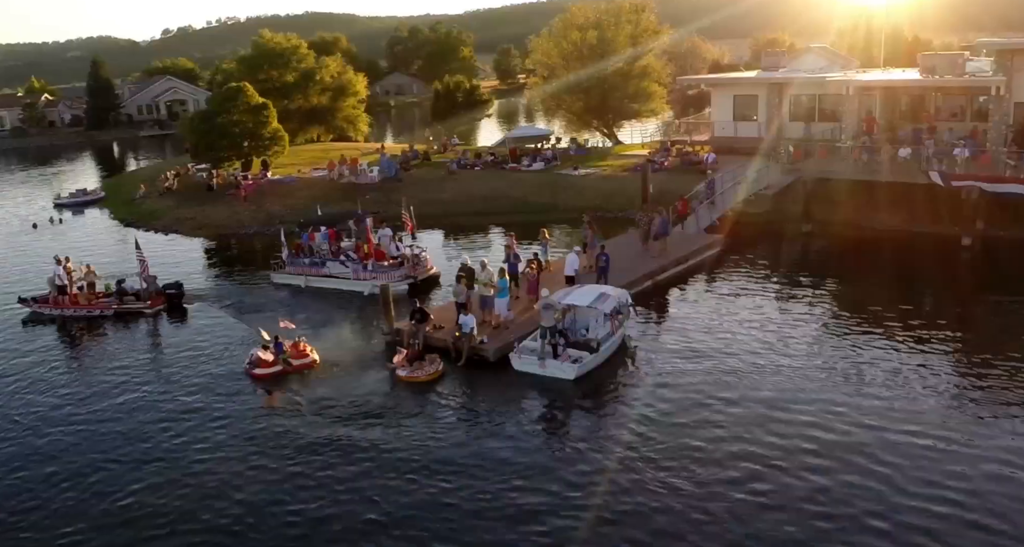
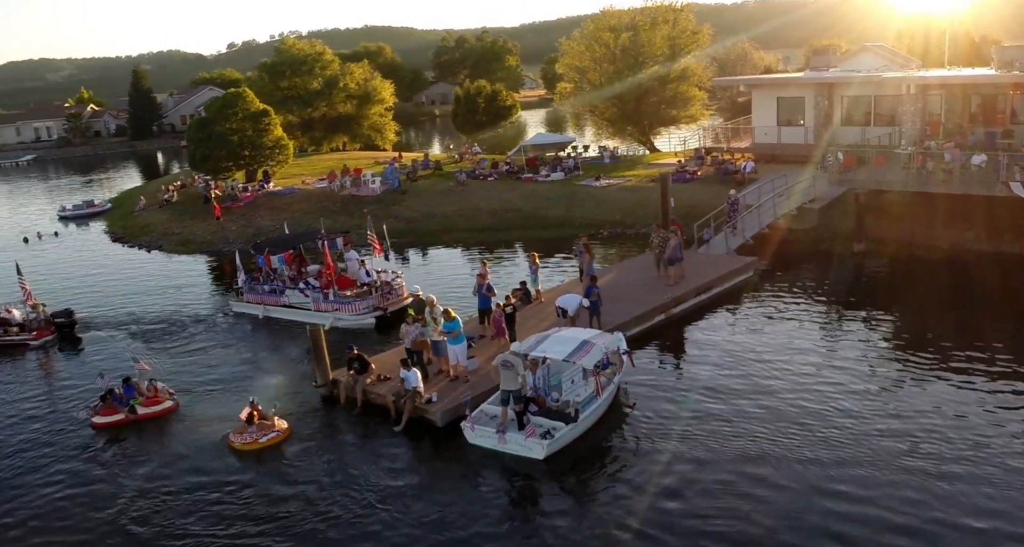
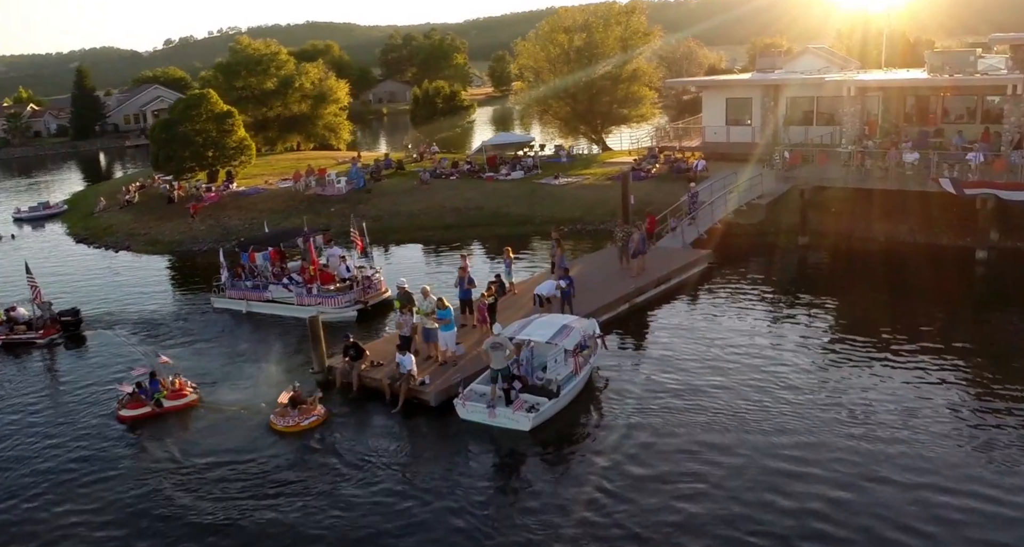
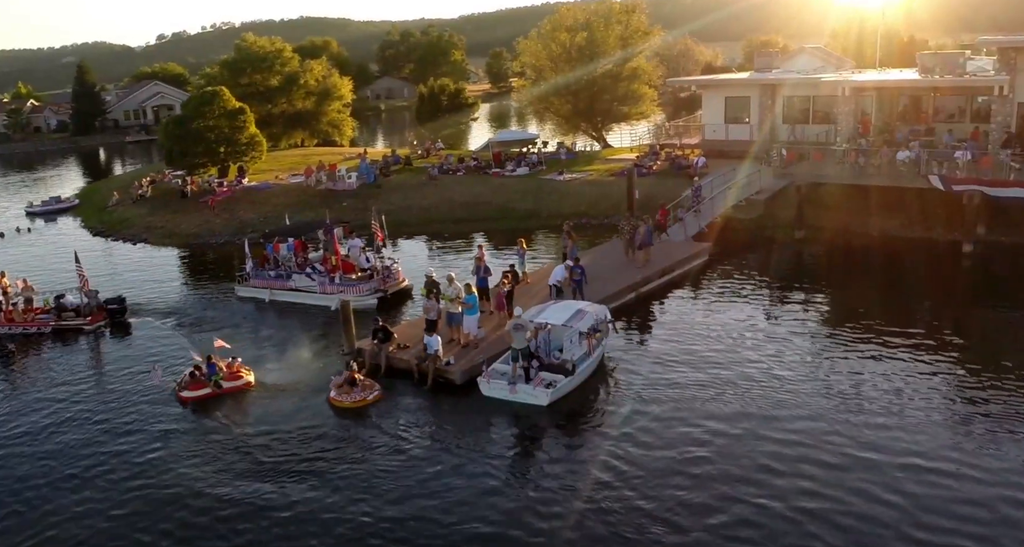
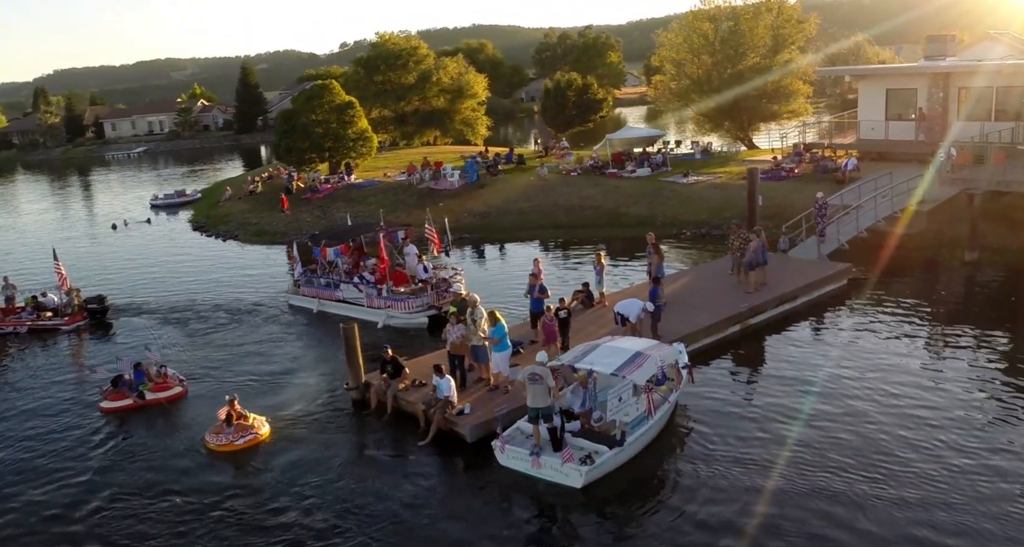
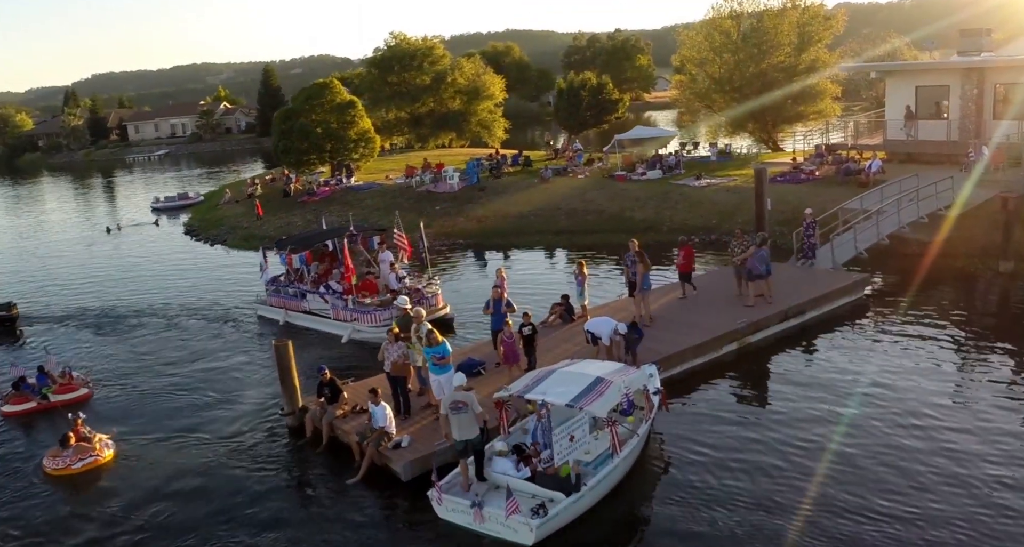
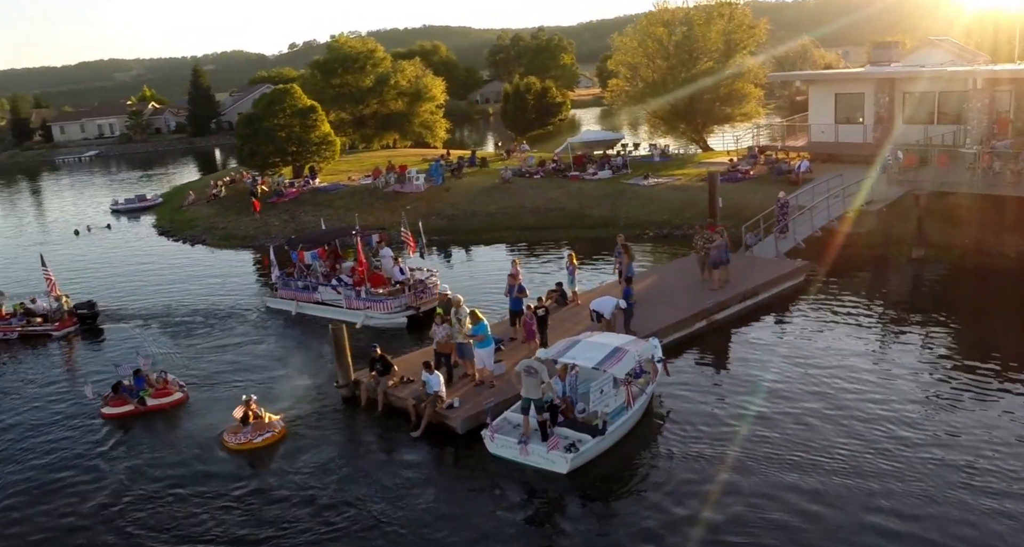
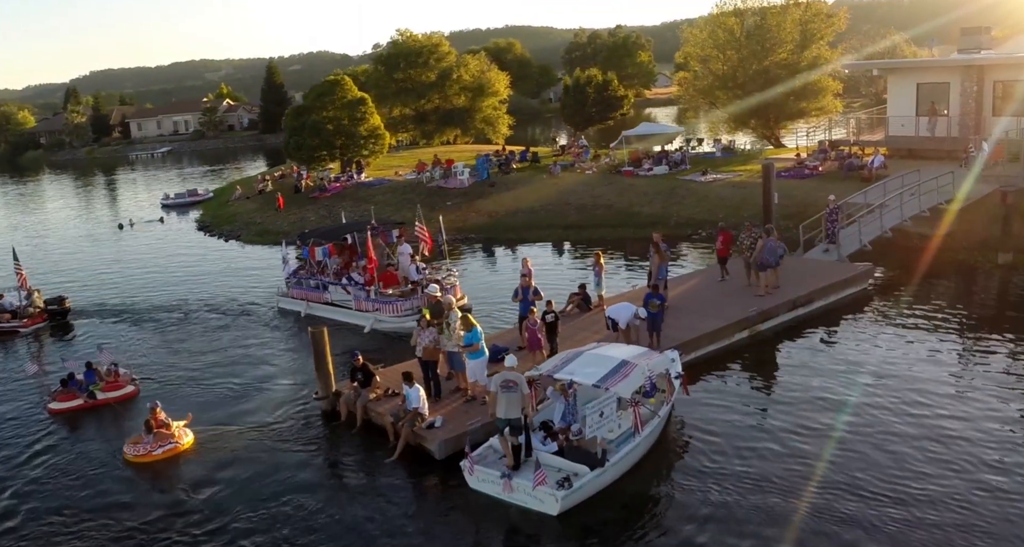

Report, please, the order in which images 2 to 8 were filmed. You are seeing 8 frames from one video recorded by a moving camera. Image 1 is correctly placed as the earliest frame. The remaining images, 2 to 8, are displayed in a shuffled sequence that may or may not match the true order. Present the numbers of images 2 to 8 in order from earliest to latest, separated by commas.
4, 3, 2, 7, 5, 8, 6
